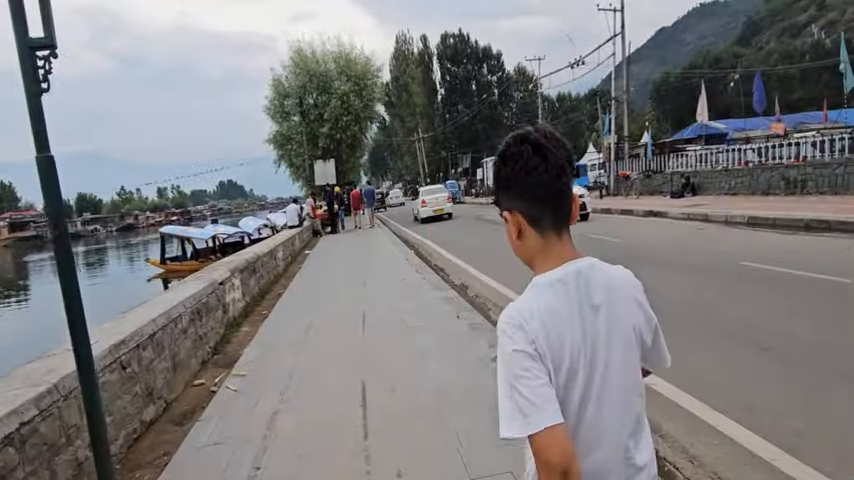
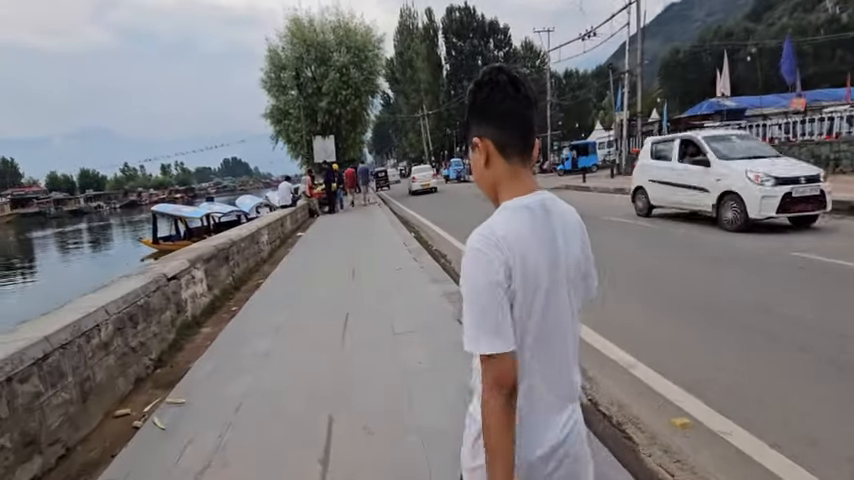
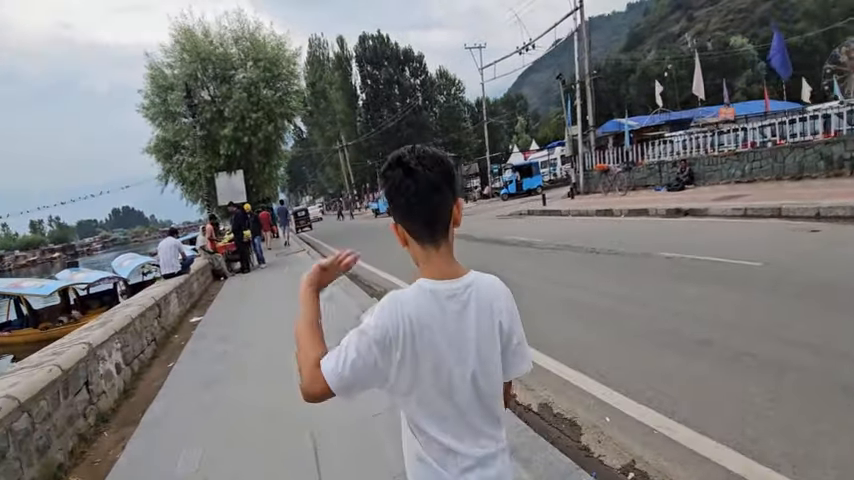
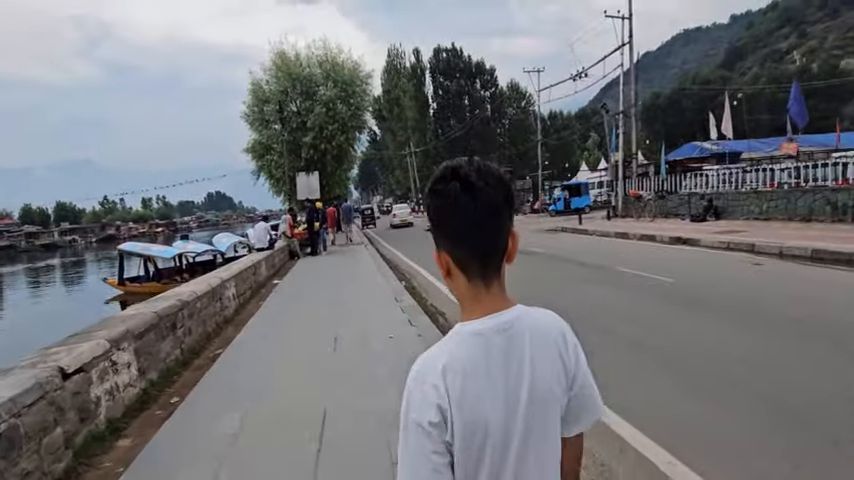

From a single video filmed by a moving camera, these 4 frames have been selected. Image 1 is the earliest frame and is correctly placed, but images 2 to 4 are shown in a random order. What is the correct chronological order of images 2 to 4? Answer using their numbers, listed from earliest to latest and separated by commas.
2, 4, 3
